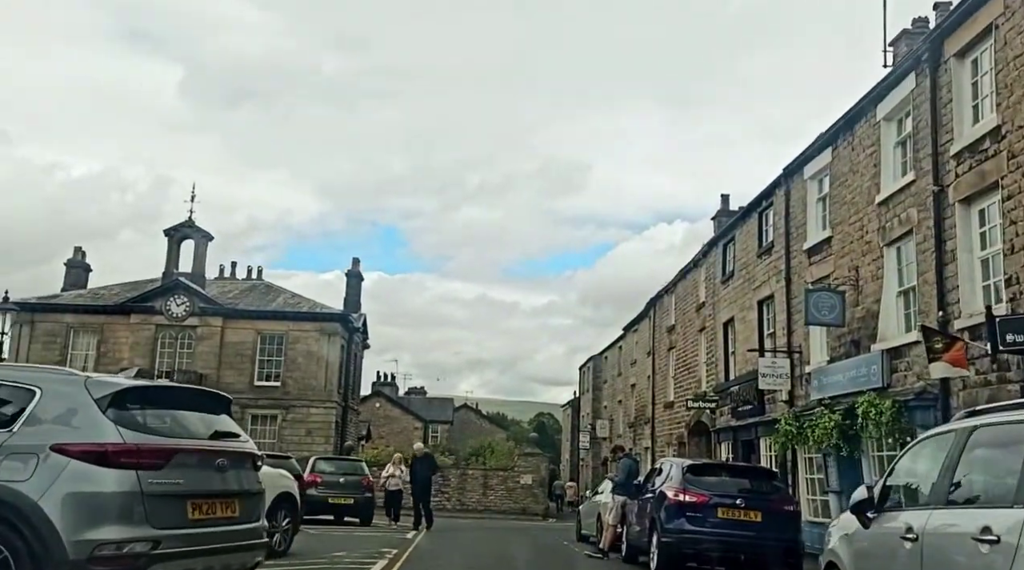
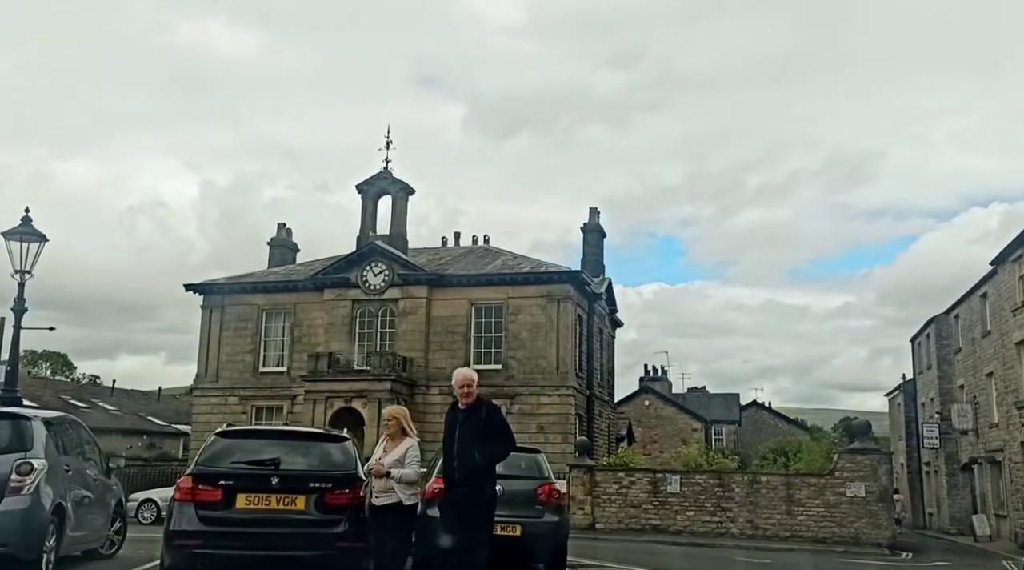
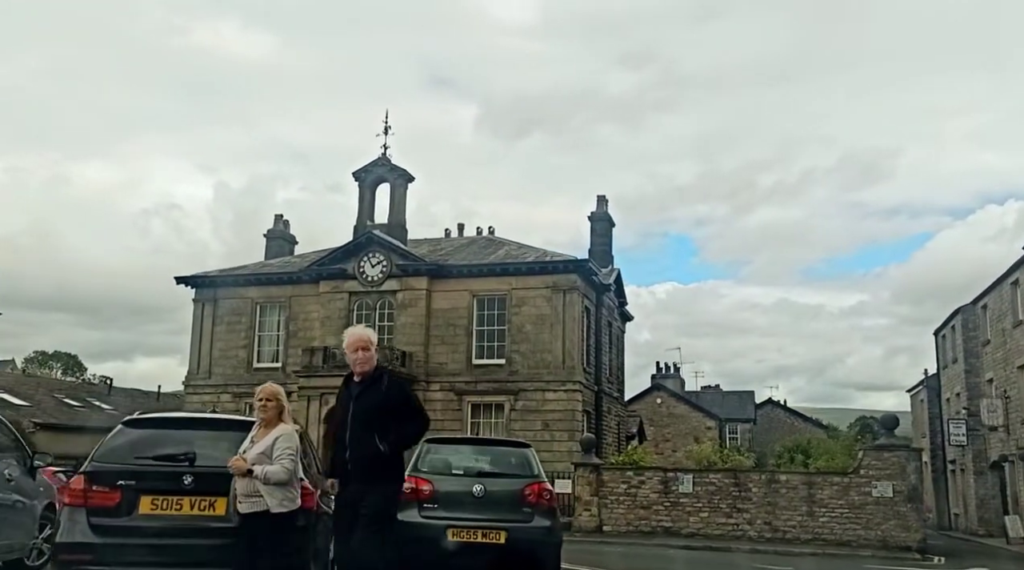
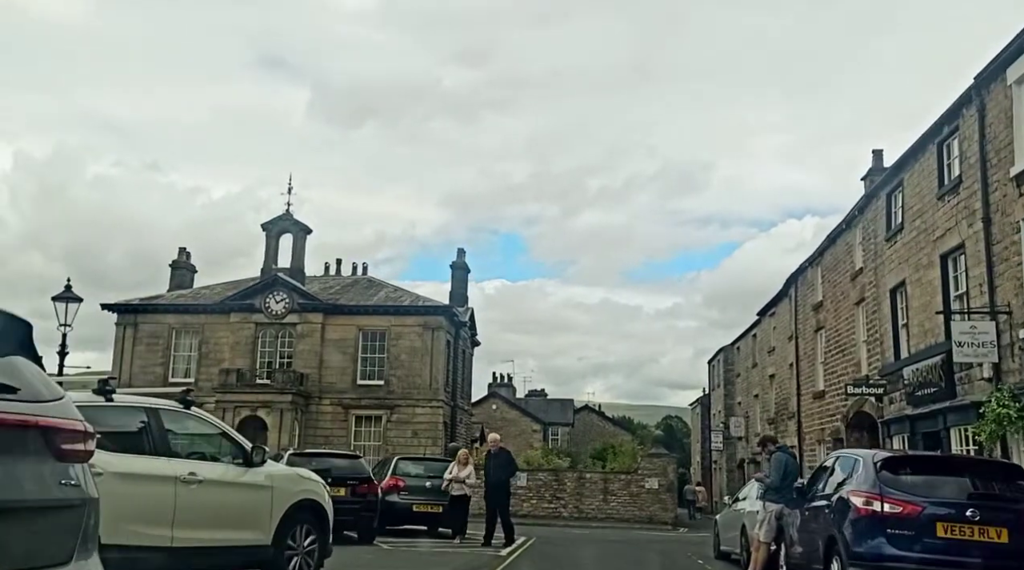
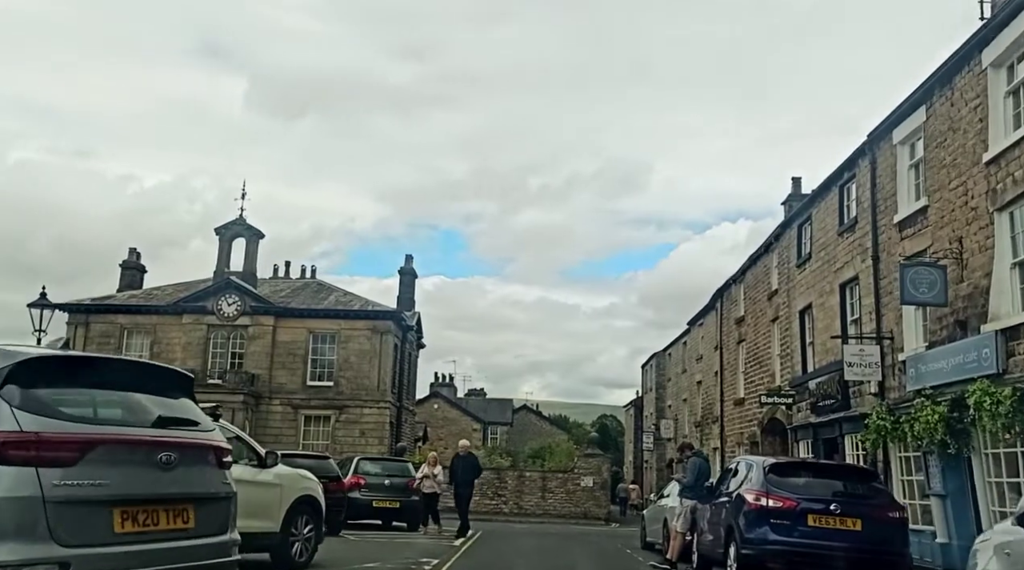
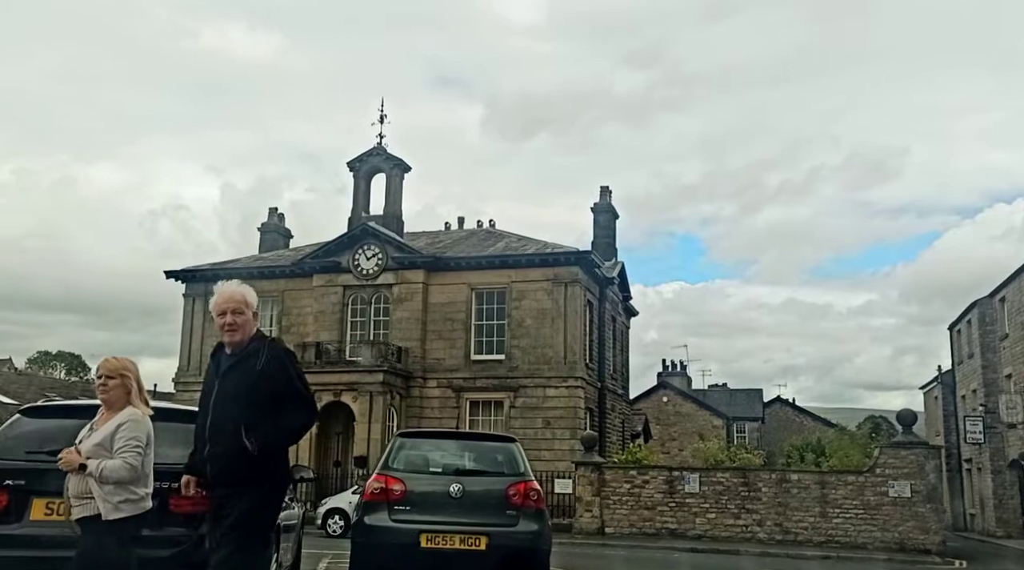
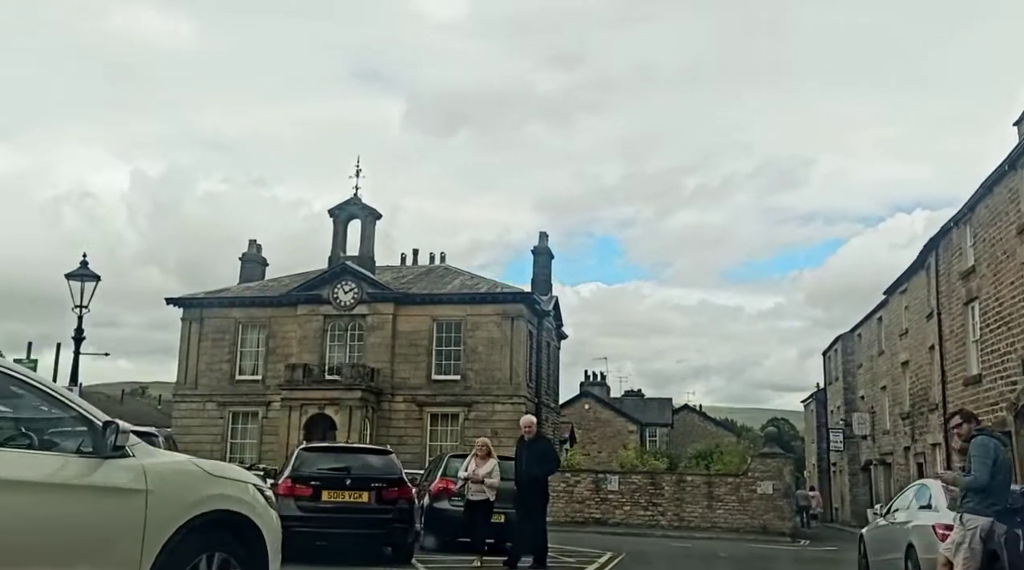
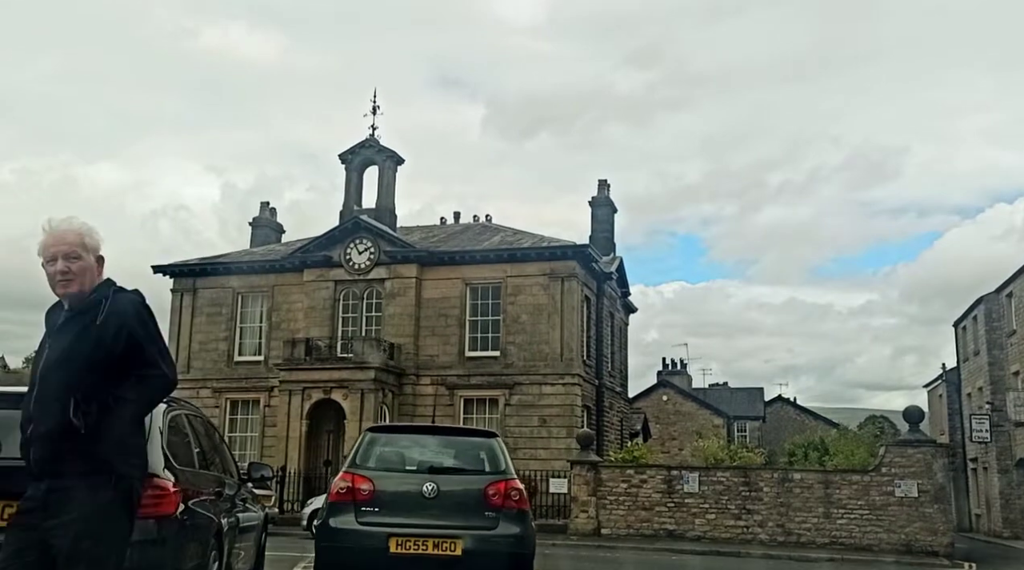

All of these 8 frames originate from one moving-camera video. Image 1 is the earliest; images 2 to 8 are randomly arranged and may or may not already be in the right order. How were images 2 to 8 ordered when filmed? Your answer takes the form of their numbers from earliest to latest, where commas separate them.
5, 4, 7, 2, 3, 6, 8
